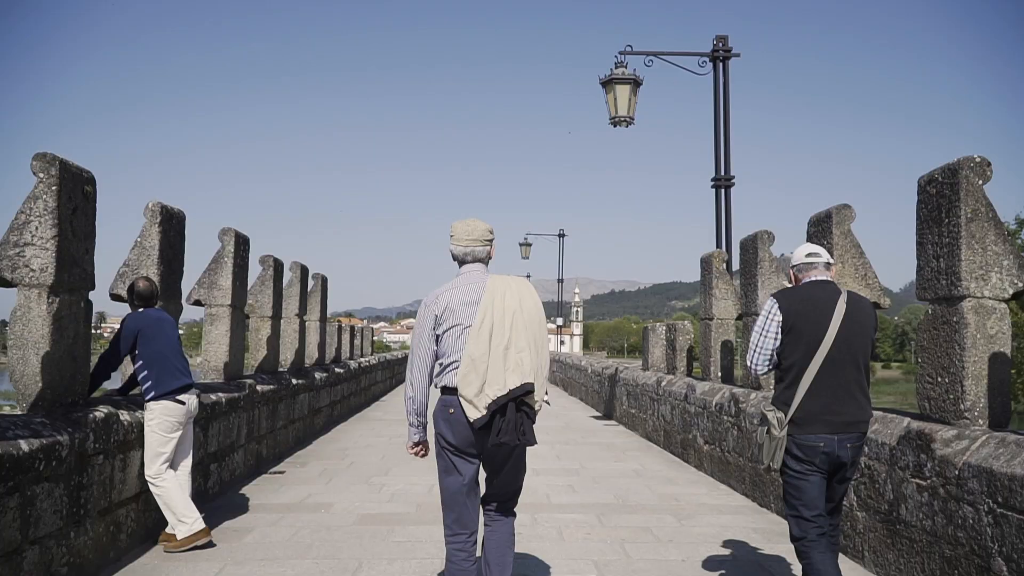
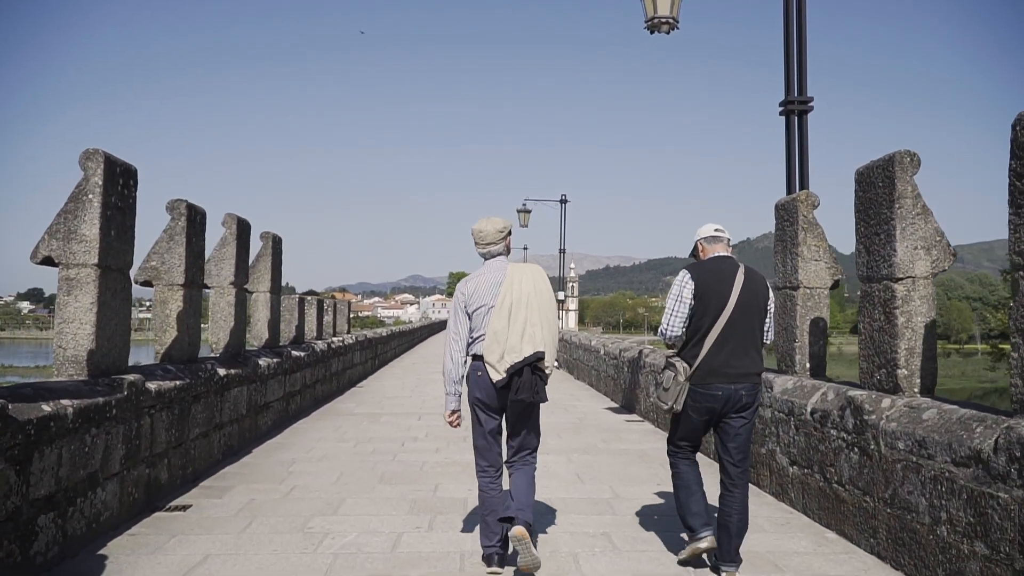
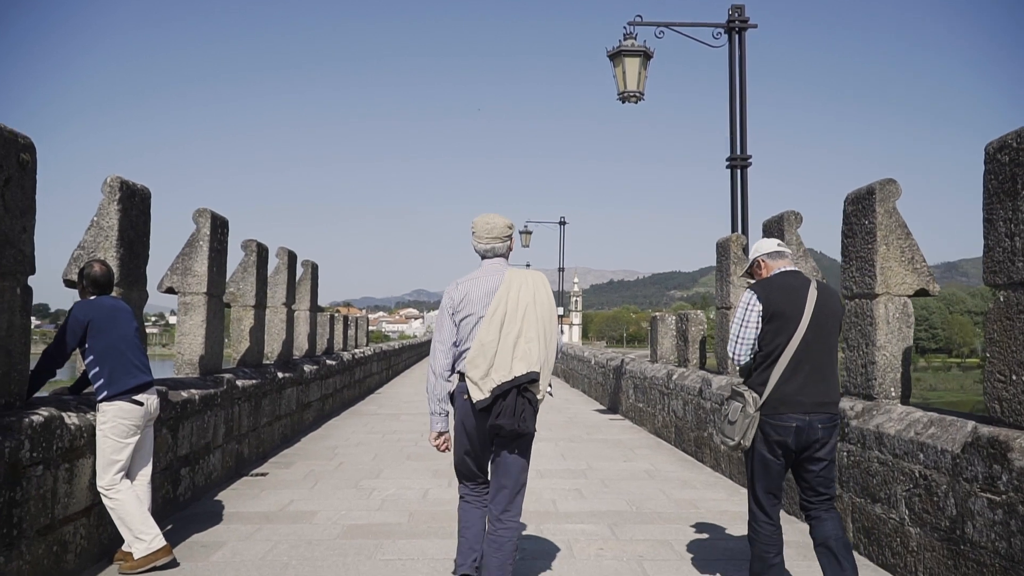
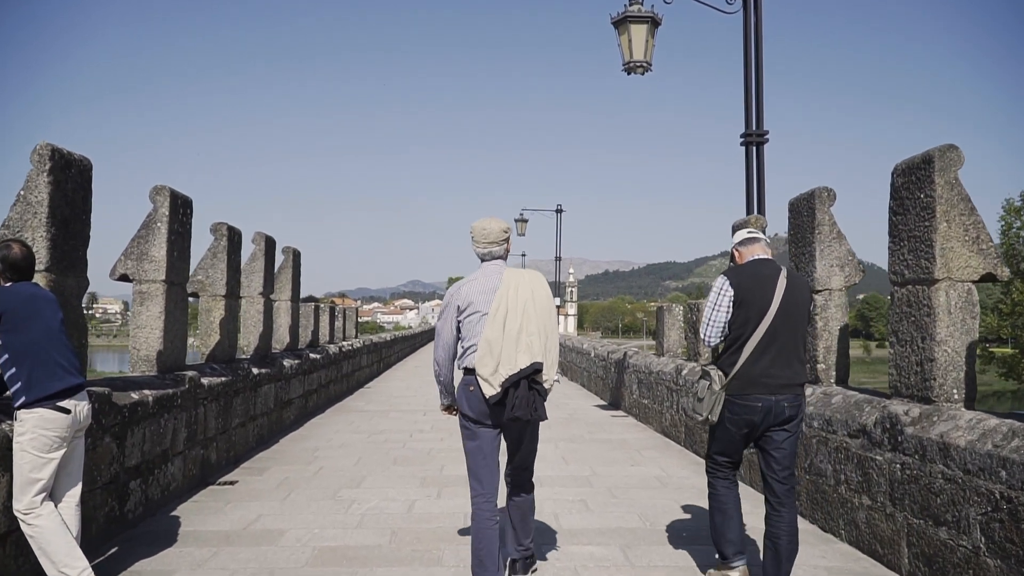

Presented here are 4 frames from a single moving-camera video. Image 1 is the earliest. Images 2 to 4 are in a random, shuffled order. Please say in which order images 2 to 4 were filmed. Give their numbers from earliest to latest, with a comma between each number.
3, 4, 2
